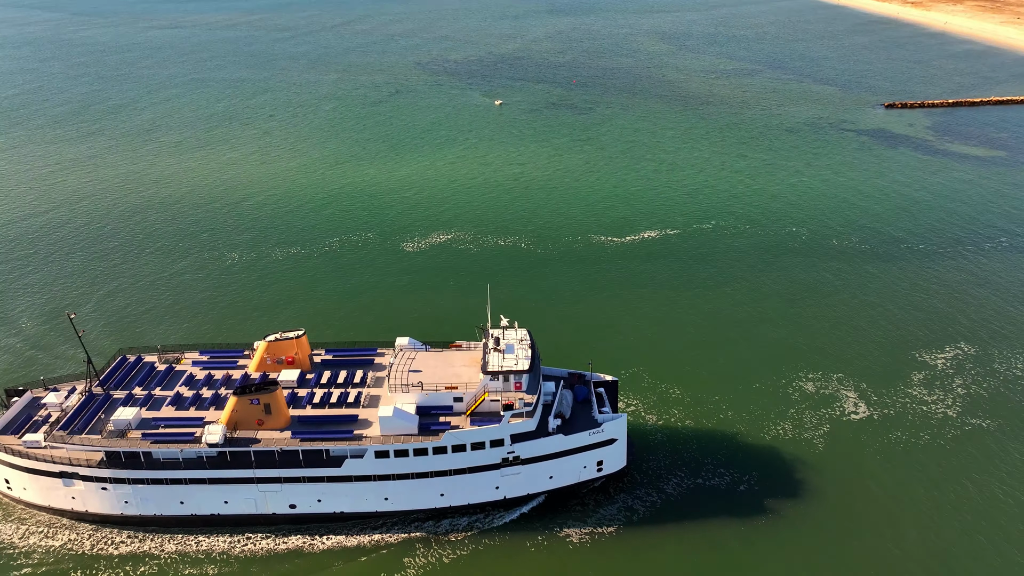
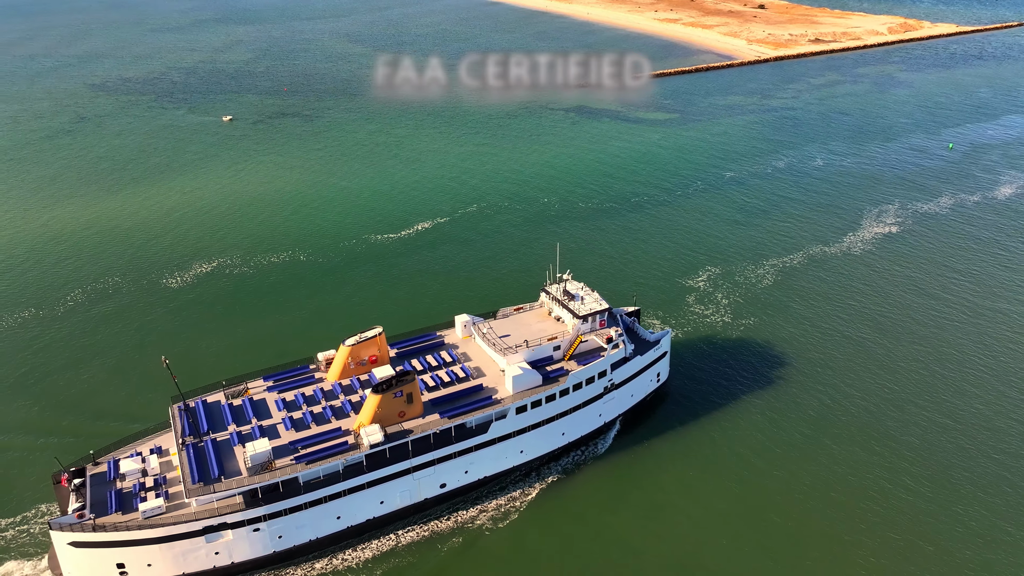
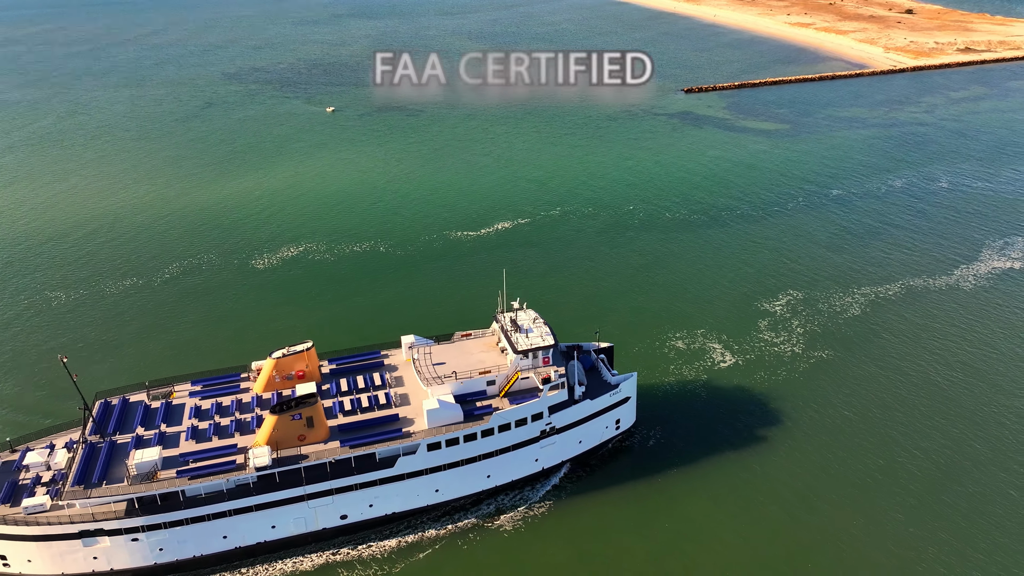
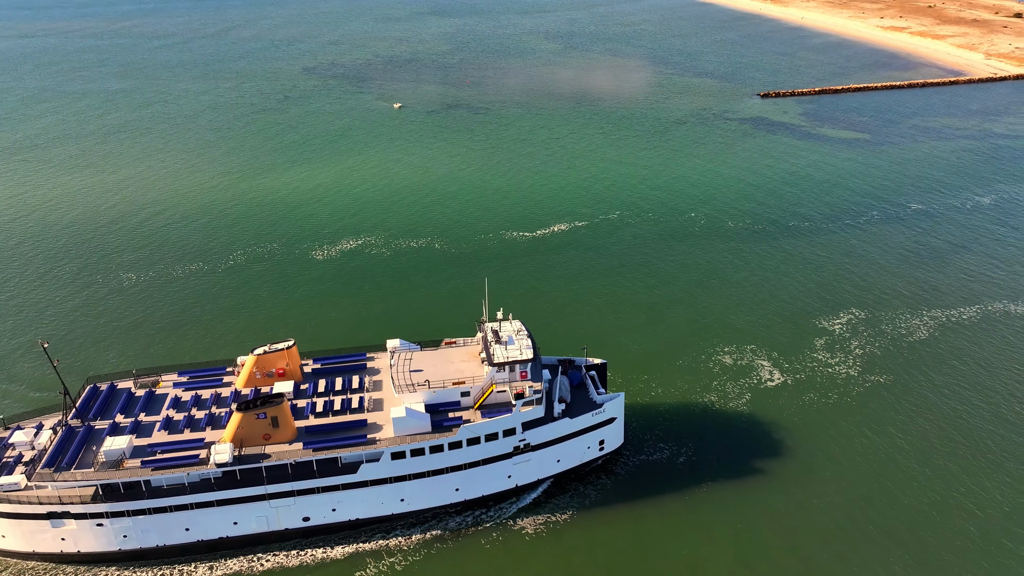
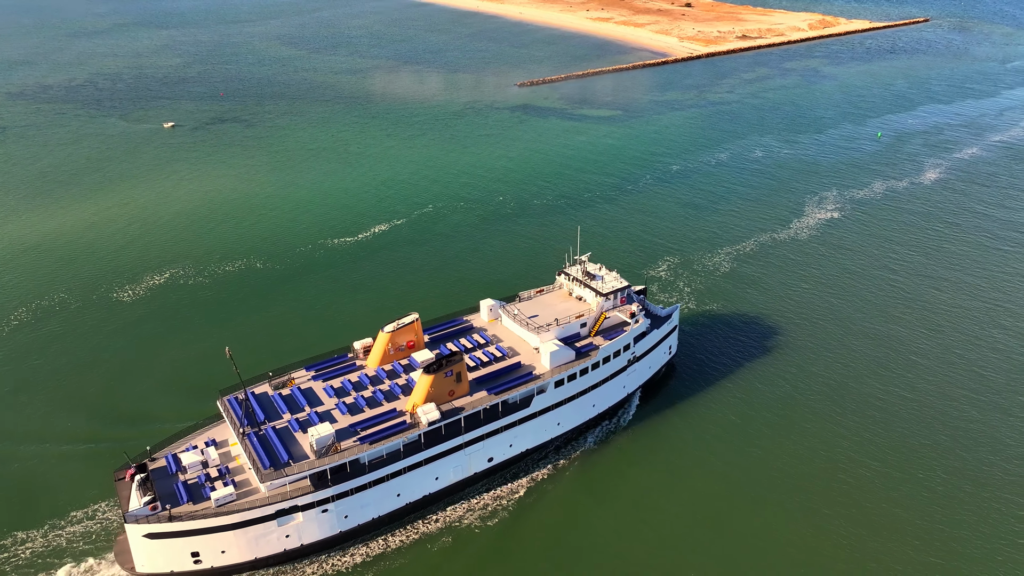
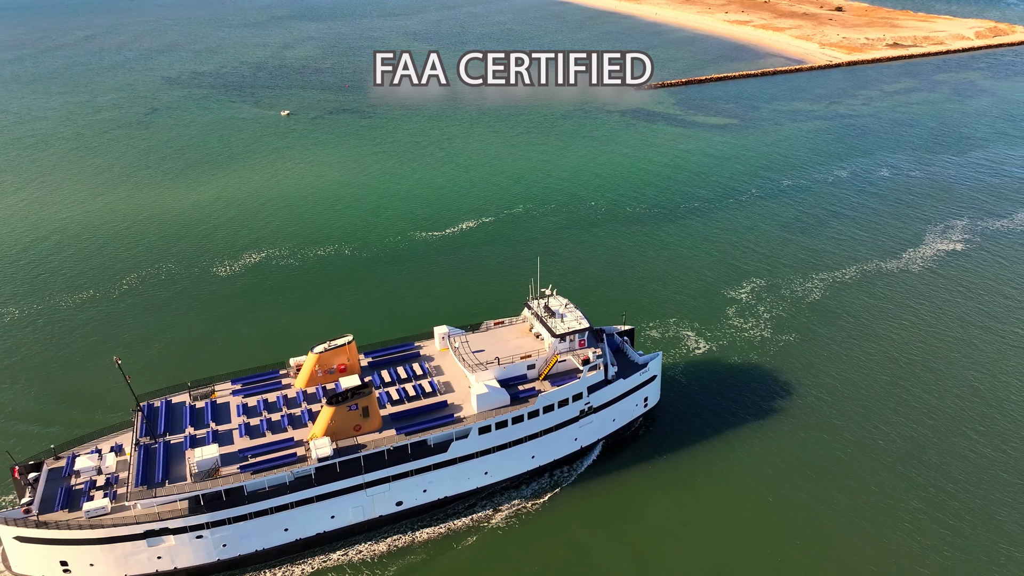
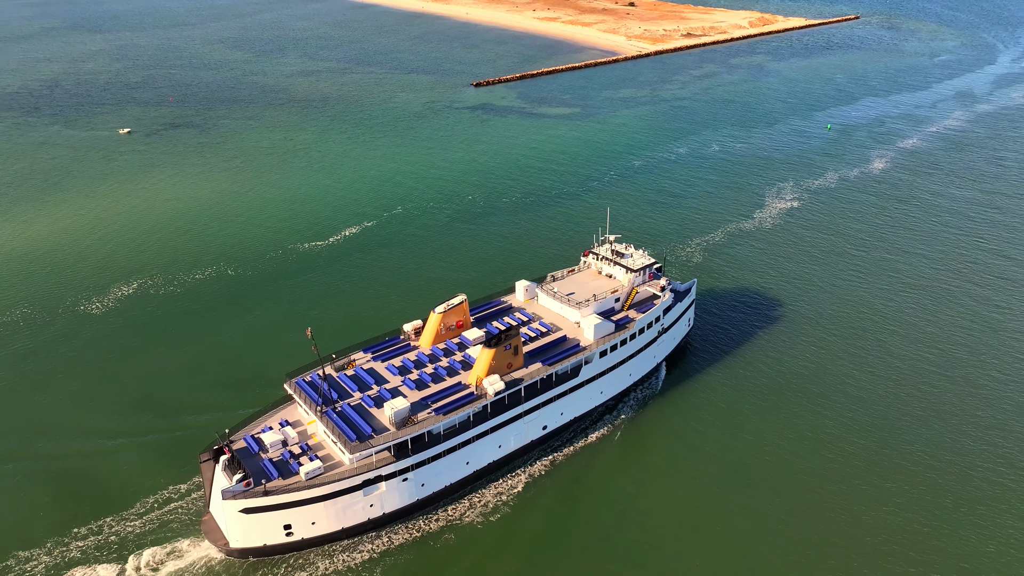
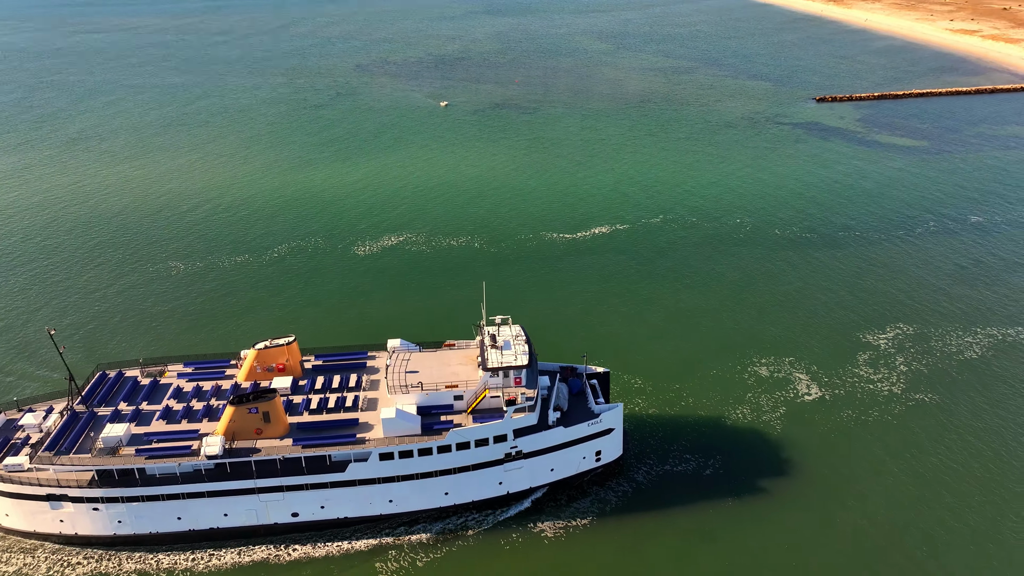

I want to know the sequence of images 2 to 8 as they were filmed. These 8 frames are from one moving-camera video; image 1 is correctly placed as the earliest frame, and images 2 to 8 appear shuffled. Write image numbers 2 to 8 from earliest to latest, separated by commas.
8, 4, 3, 6, 2, 5, 7
